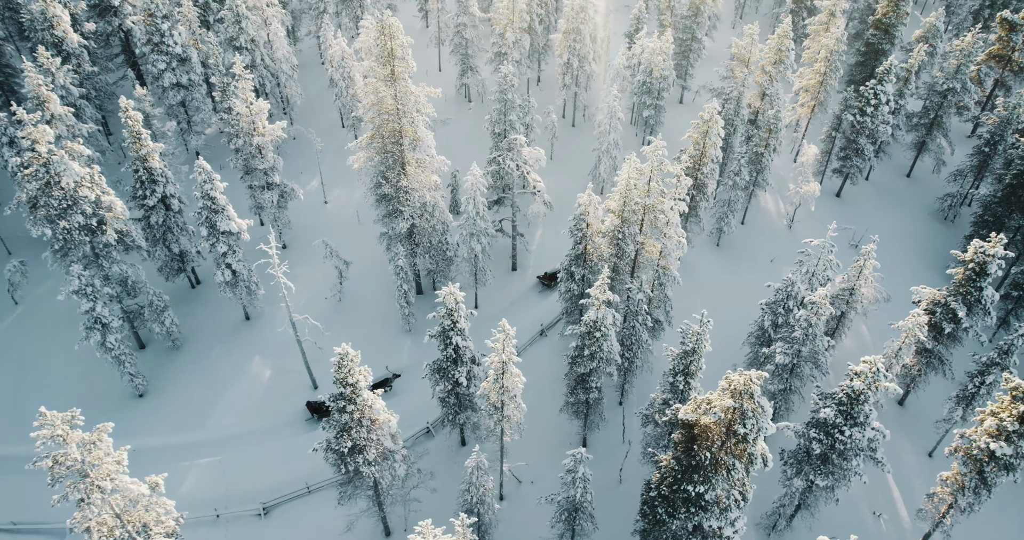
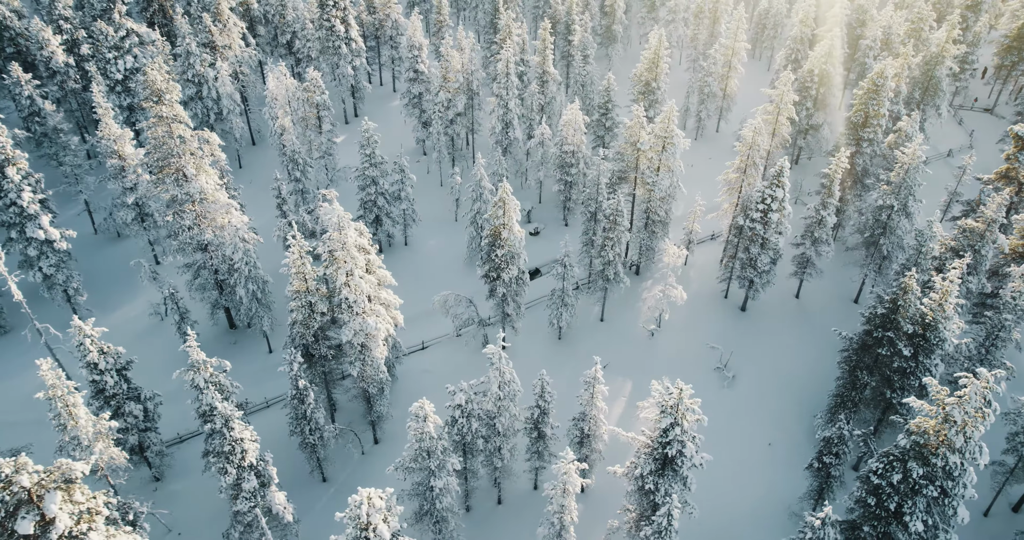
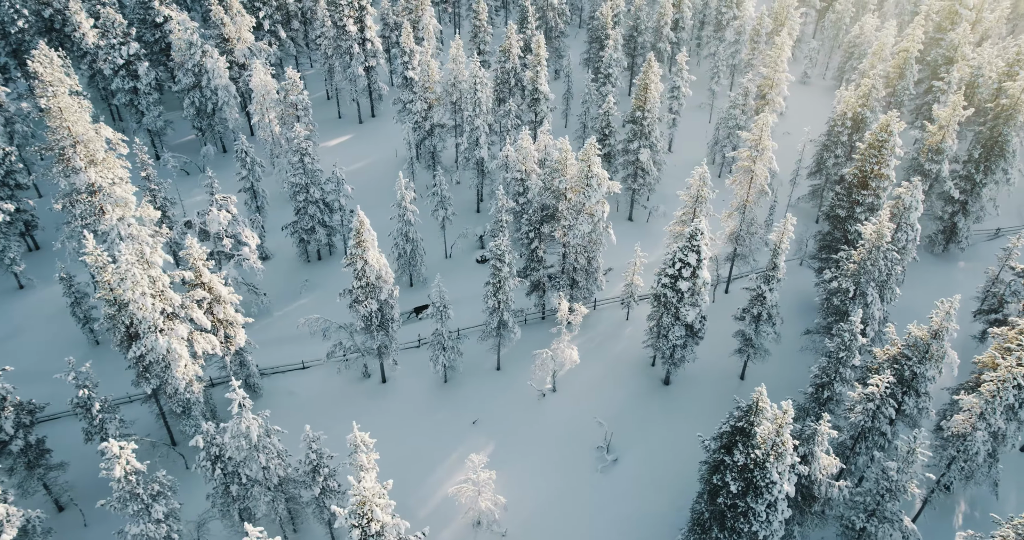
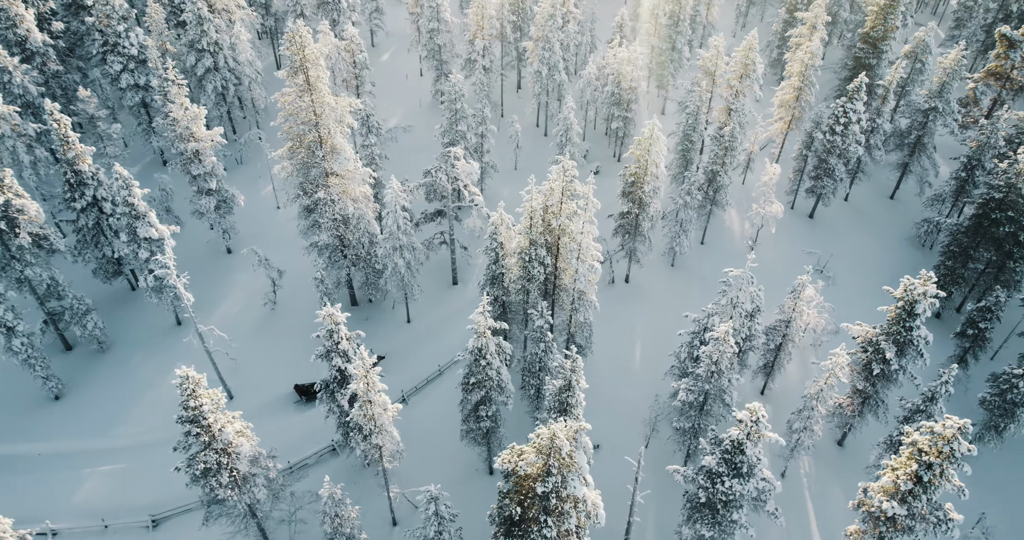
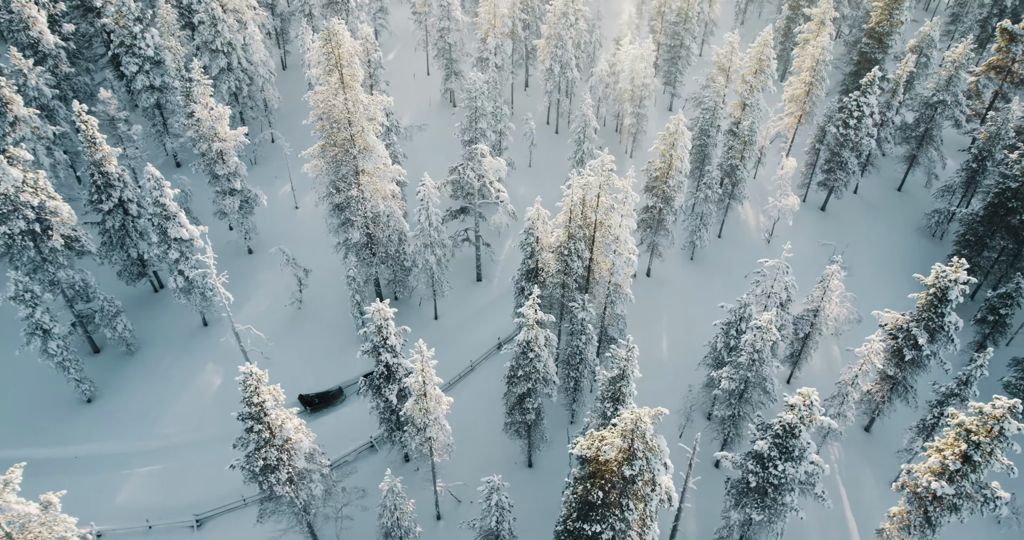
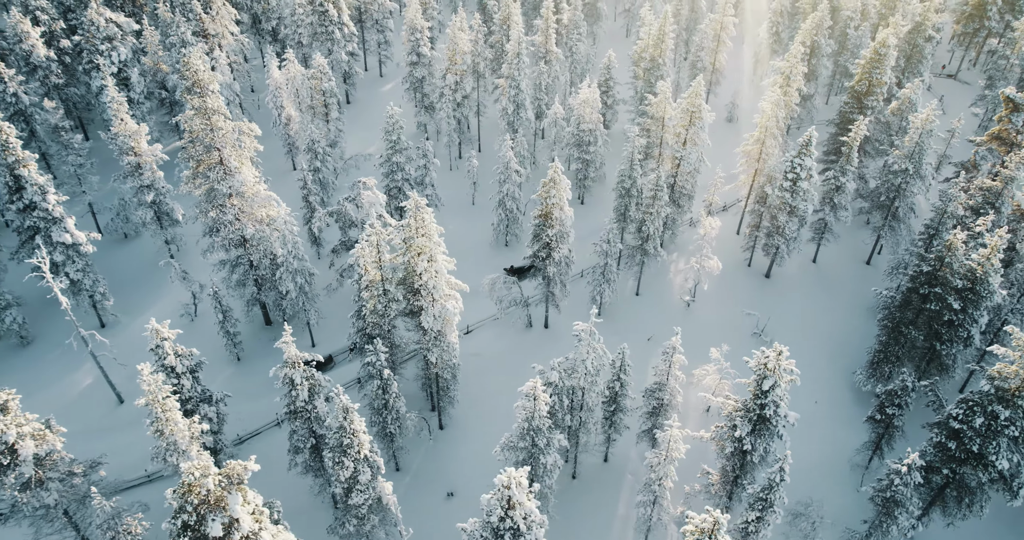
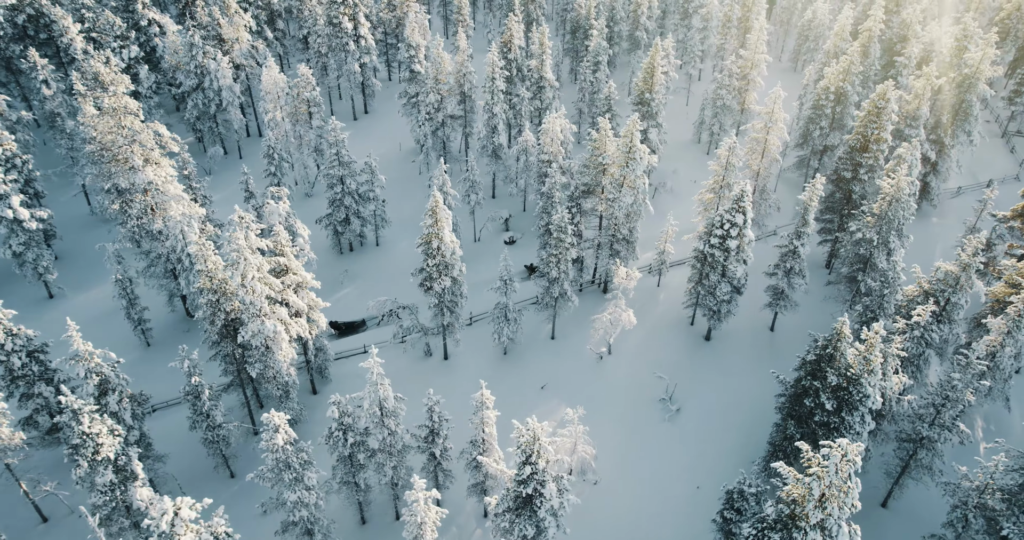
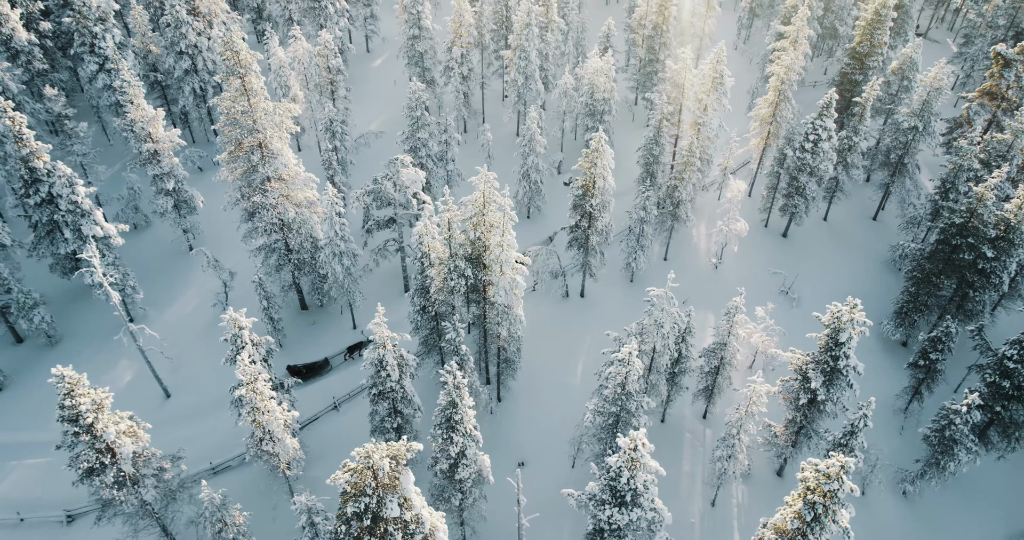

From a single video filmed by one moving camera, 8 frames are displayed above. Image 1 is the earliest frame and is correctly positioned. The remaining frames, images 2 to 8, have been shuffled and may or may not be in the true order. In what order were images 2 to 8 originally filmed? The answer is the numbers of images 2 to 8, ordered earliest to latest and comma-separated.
5, 4, 8, 6, 2, 7, 3
